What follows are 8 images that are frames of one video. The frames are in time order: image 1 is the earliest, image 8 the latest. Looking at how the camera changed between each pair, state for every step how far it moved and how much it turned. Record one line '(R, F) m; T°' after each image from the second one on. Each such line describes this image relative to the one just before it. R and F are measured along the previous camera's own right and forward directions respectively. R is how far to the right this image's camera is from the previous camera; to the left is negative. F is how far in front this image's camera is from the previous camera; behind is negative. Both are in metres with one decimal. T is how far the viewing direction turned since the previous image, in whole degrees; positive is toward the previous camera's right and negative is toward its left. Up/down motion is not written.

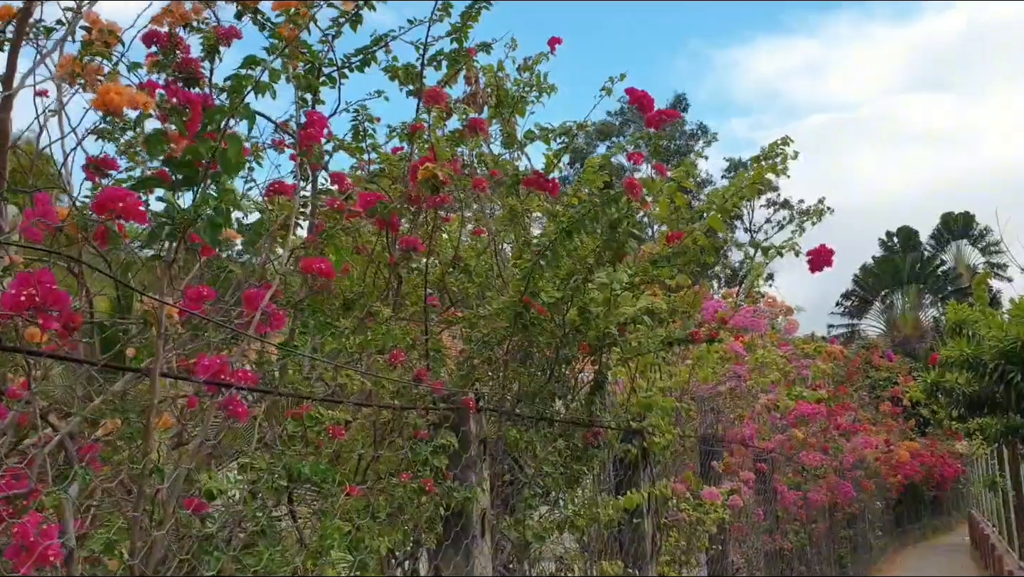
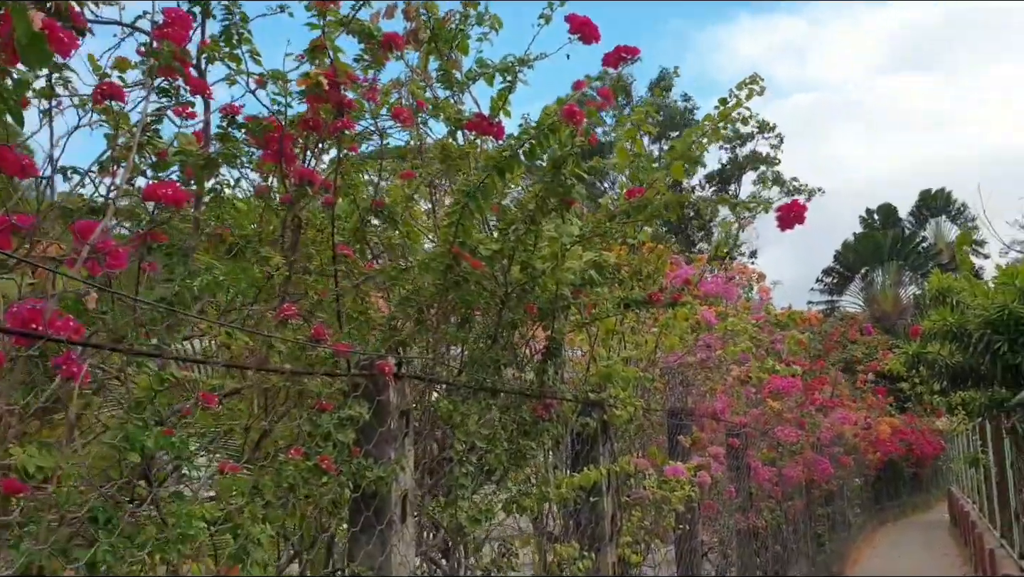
(+0.2, +0.4) m; +1°
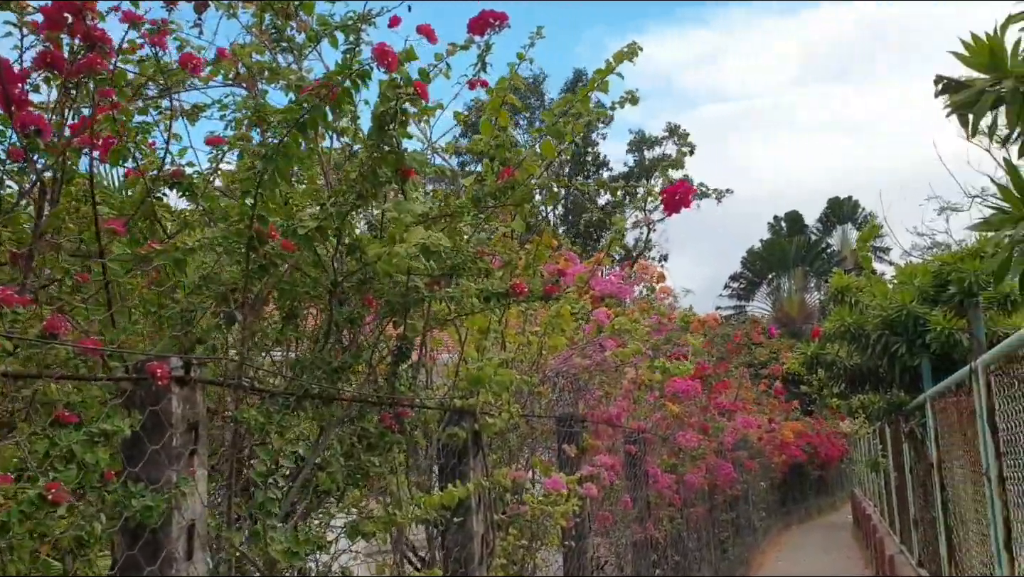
(+0.2, +0.4) m; +5°
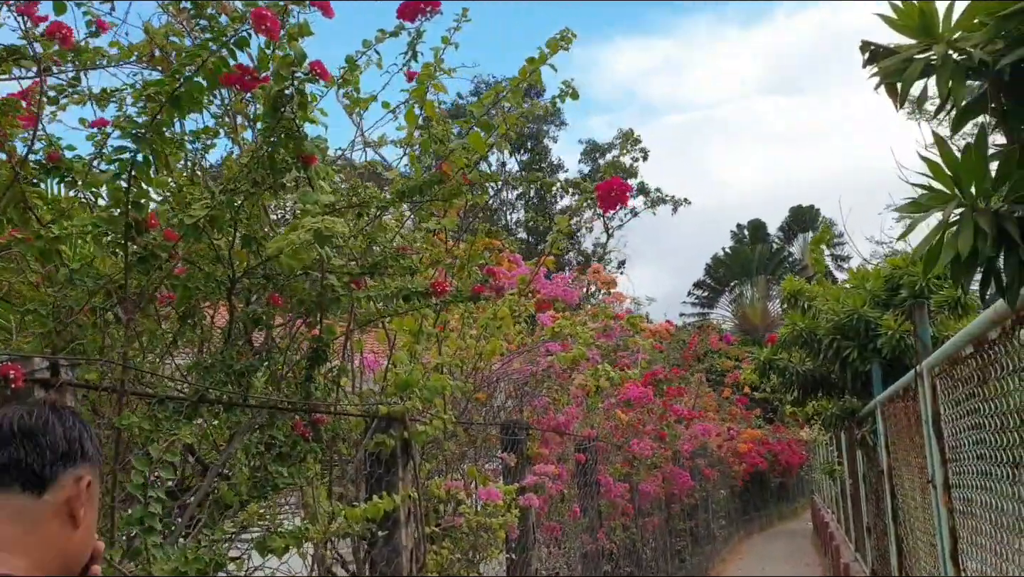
(+0.1, +0.2) m; +2°
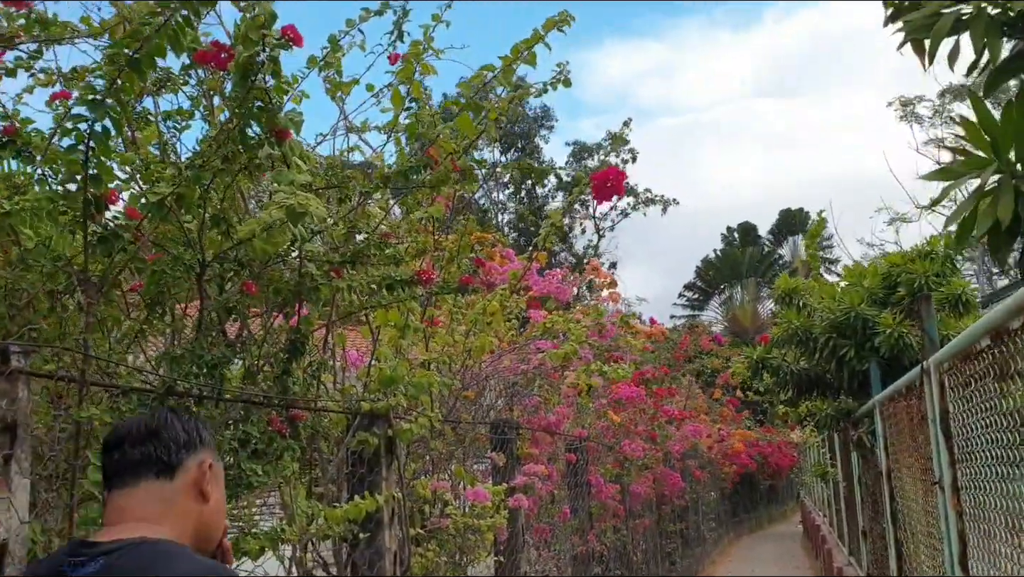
(0.0, +0.1) m; +1°
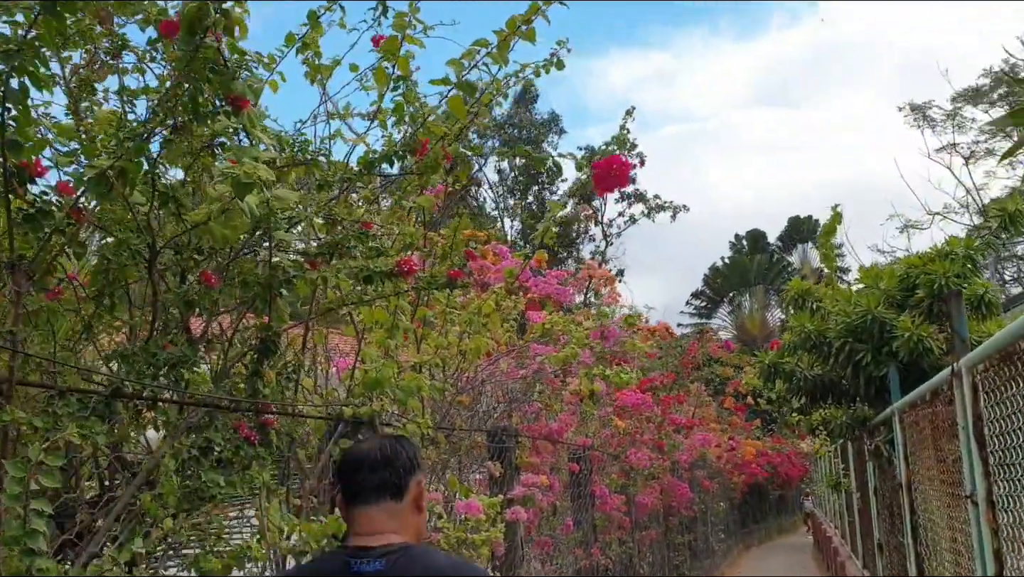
(0.0, +0.2) m; 0°
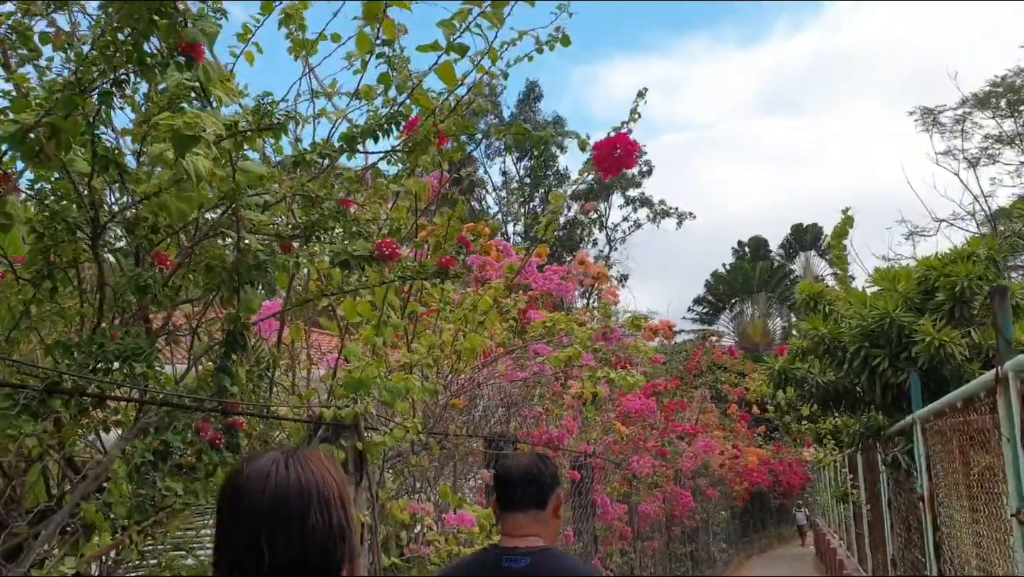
(0.0, +0.3) m; 0°
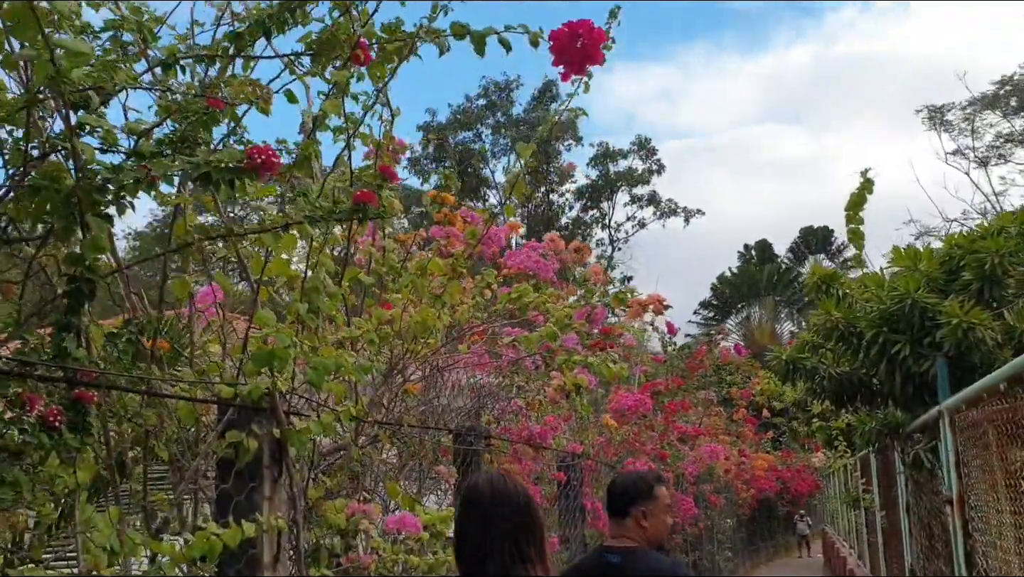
(+0.1, +0.5) m; 0°
